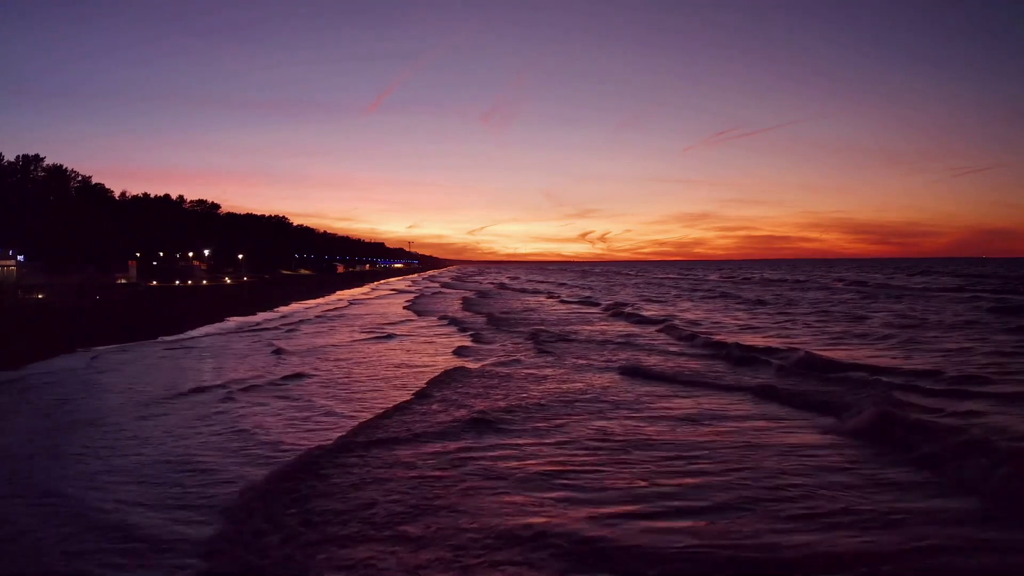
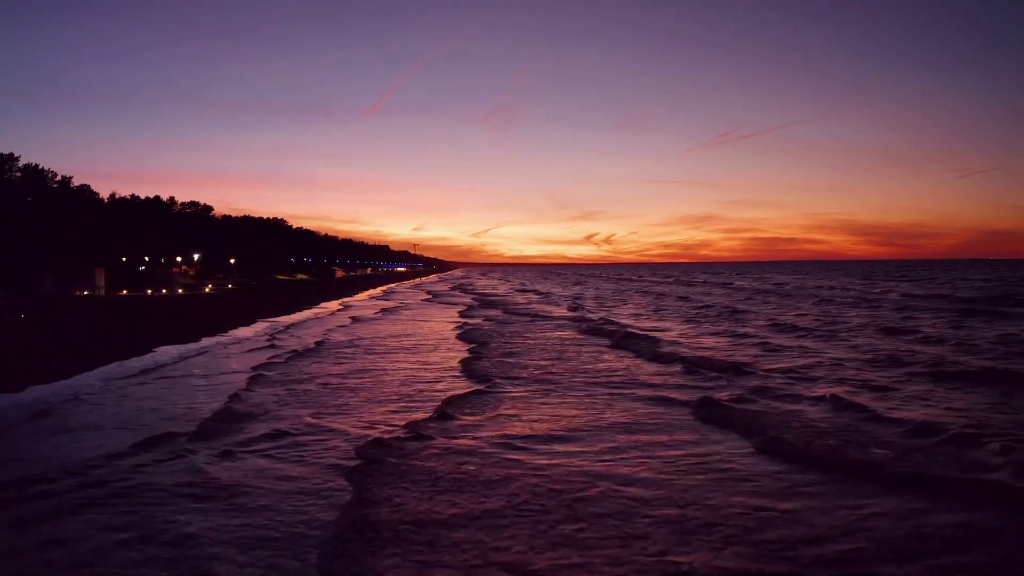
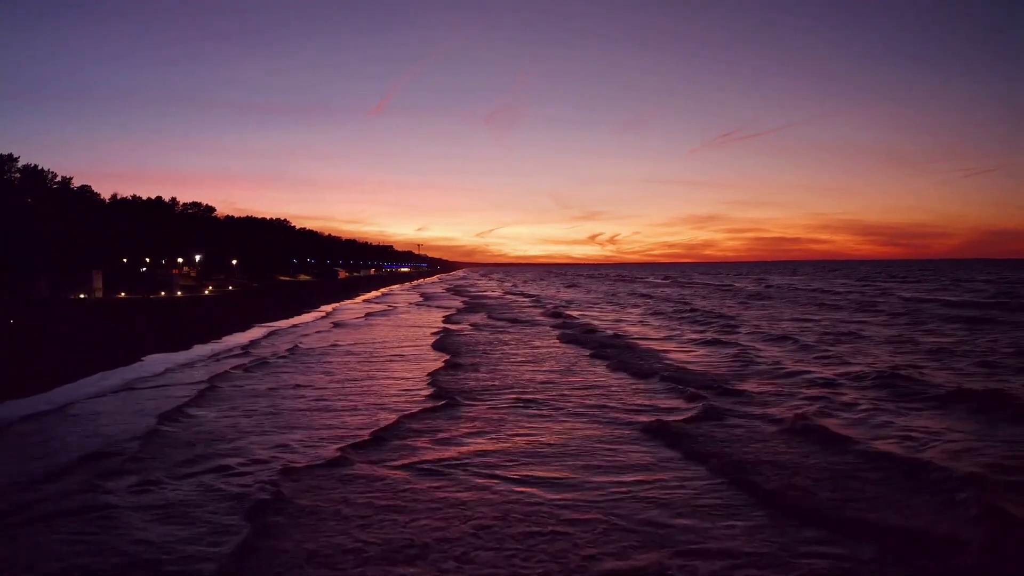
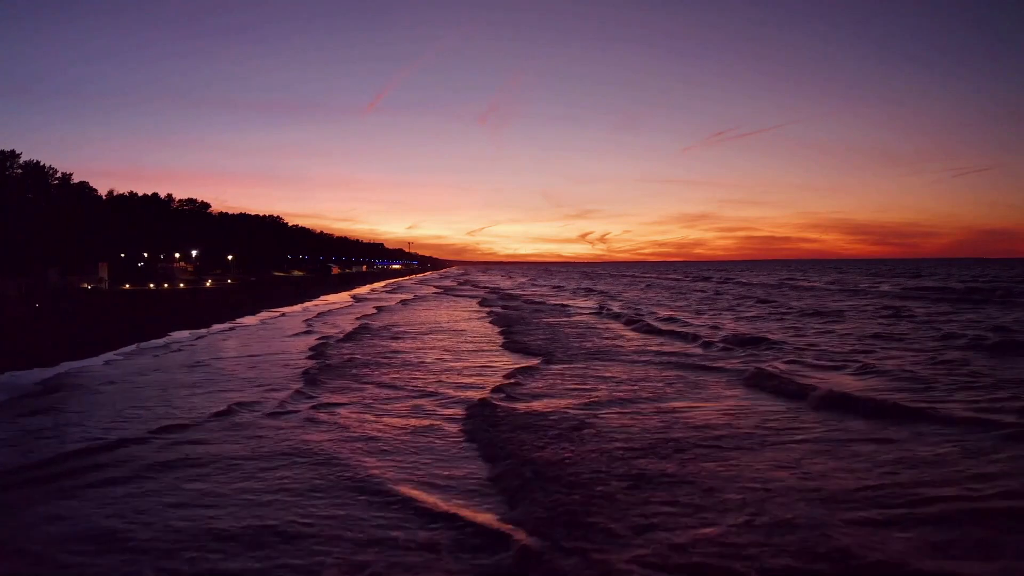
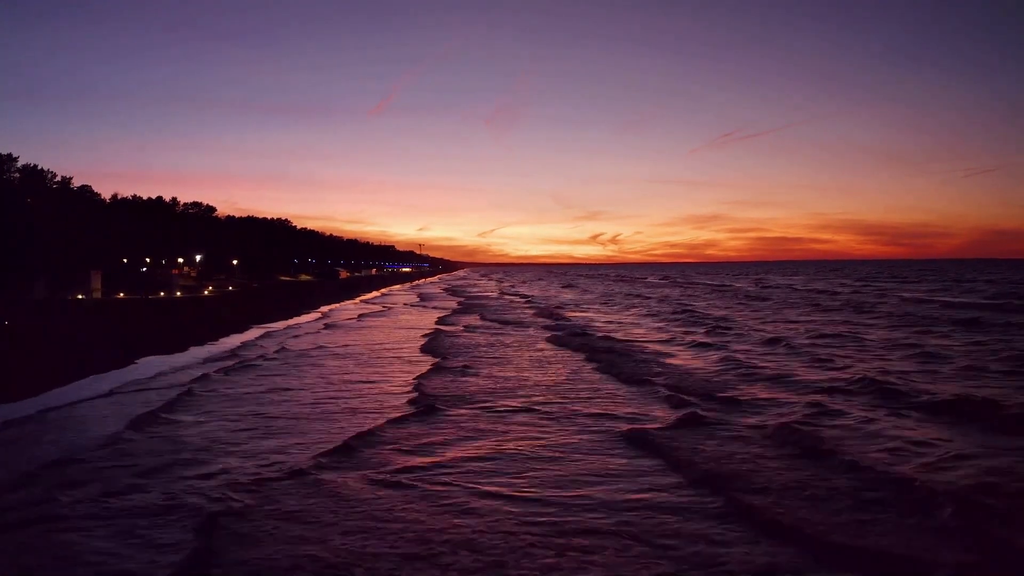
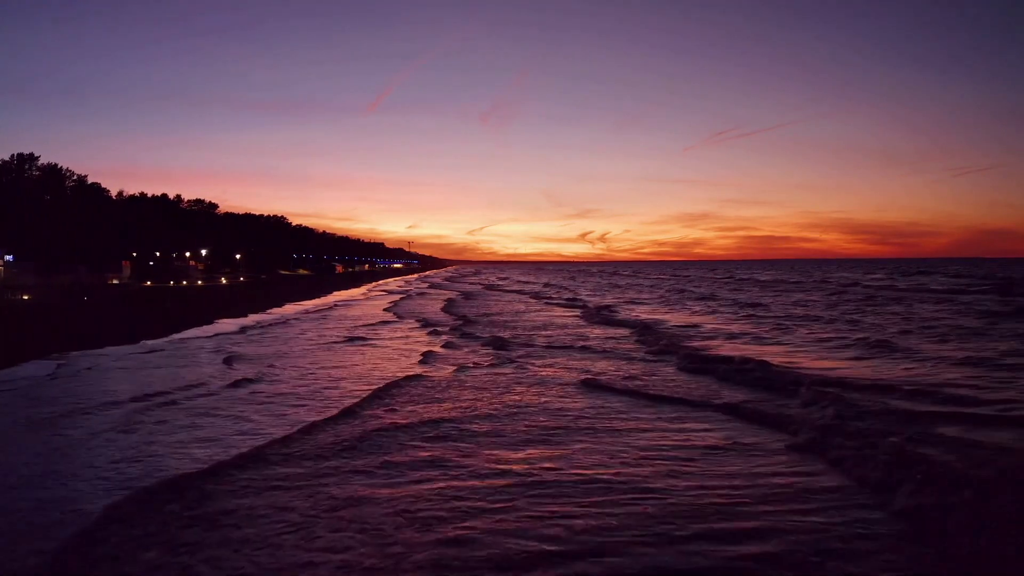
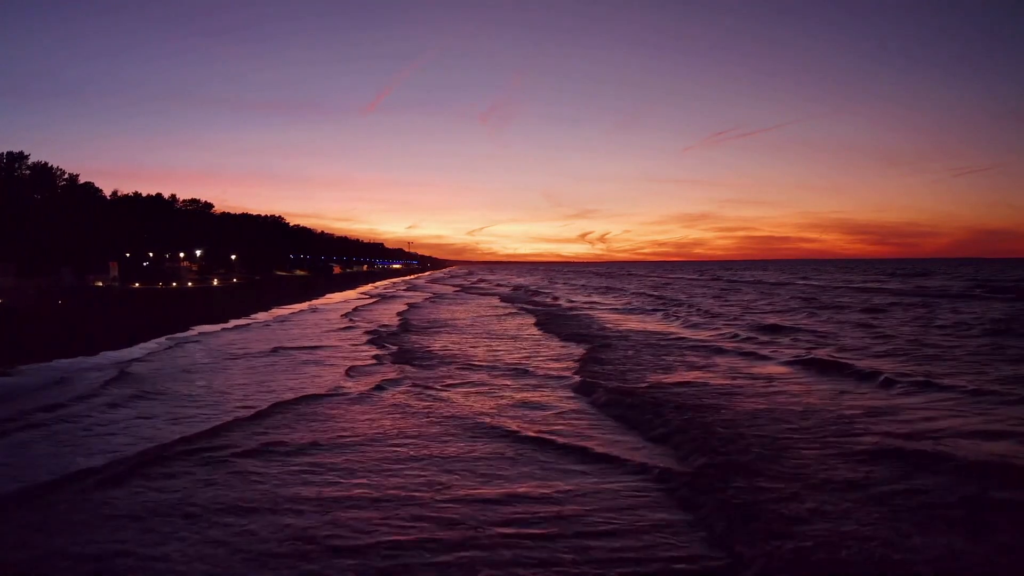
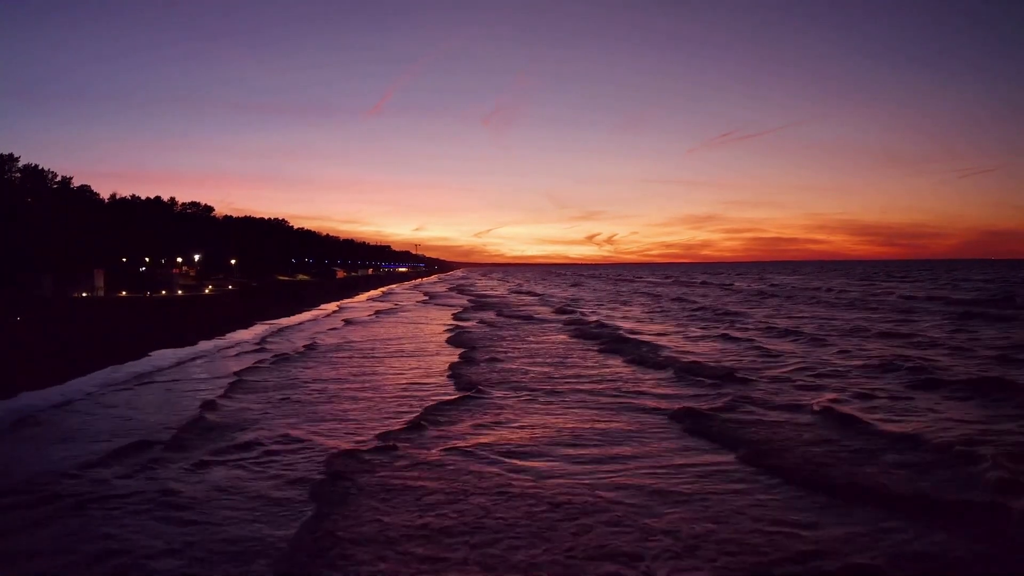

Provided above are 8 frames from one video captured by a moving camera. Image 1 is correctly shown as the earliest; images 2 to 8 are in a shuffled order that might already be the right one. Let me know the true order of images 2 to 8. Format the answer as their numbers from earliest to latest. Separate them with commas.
6, 7, 4, 2, 8, 3, 5
